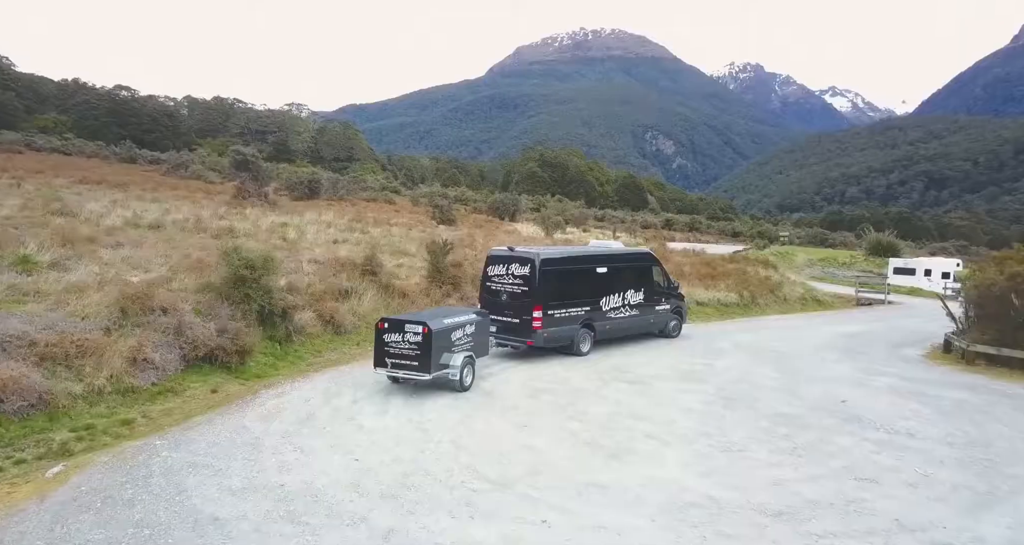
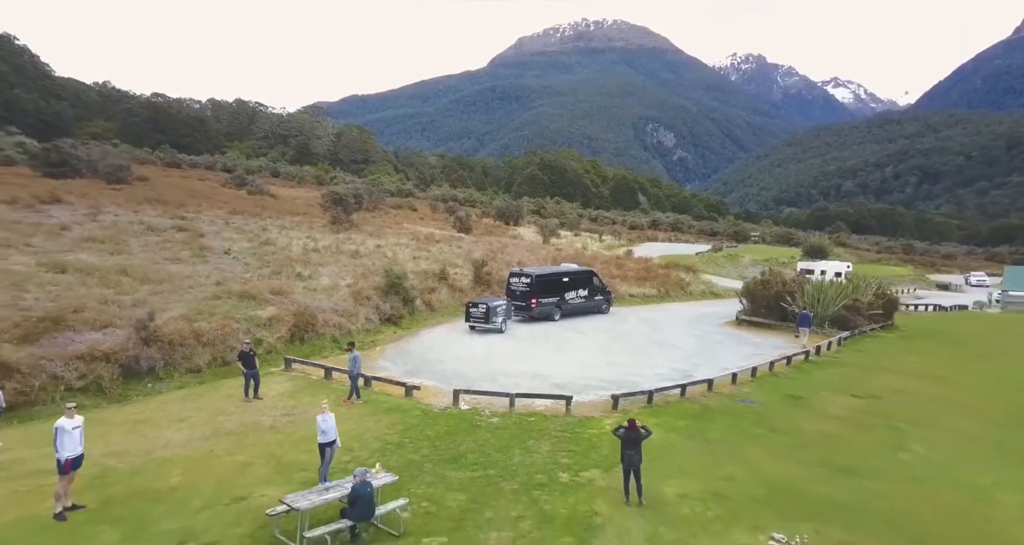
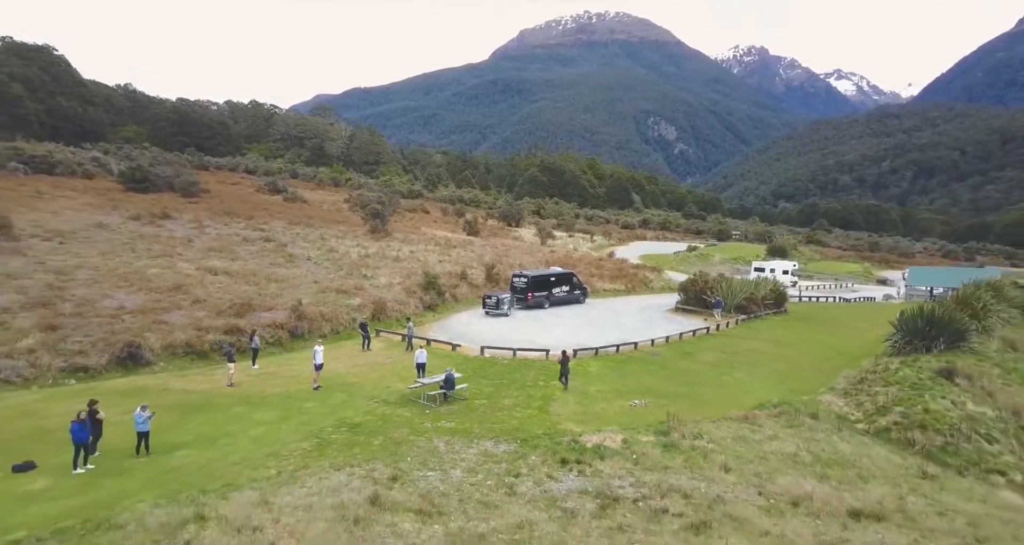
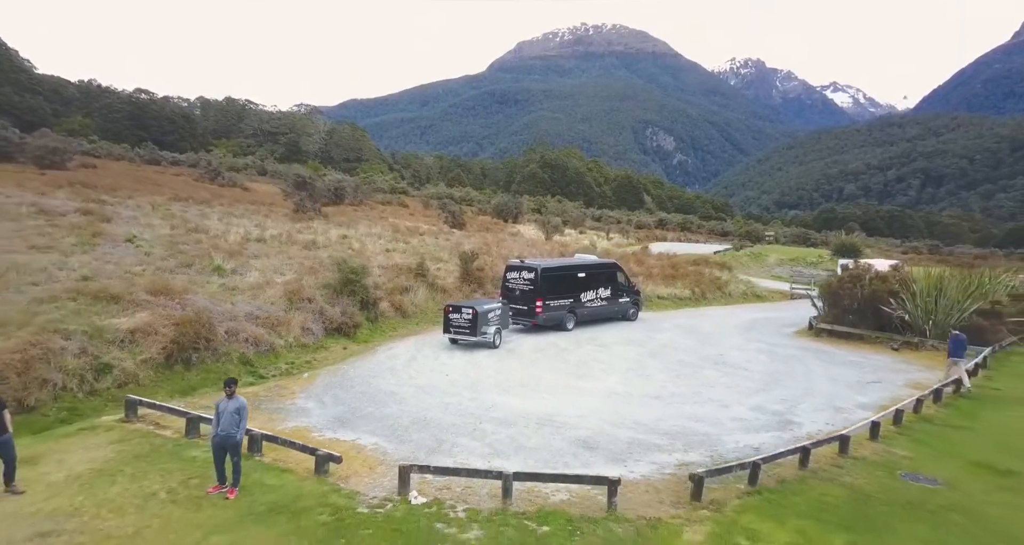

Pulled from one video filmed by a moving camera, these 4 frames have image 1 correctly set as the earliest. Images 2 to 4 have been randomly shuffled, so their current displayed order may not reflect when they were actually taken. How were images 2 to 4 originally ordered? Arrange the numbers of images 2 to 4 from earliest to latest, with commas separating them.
4, 2, 3
